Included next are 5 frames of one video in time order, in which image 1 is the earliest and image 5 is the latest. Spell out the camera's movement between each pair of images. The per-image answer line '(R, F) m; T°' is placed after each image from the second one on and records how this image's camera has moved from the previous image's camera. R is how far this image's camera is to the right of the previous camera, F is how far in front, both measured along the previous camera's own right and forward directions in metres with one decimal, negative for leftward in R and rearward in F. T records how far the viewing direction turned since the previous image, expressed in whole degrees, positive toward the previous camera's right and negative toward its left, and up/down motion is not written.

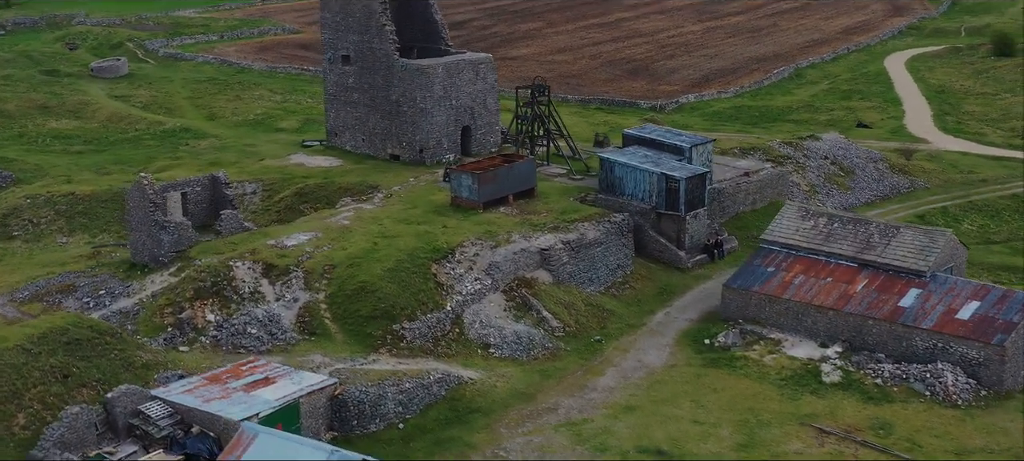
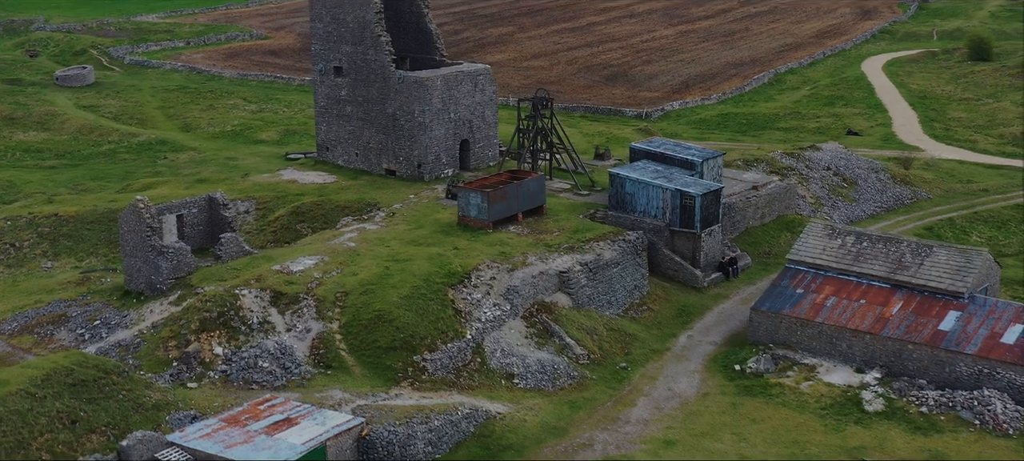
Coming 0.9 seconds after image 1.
(-1.6, +1.3) m; +2°
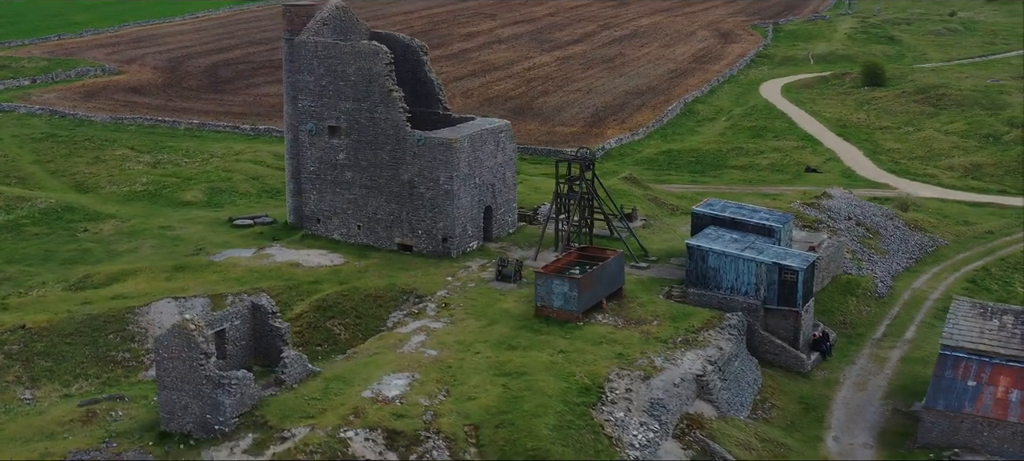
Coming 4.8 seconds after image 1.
(-7.0, +5.3) m; +10°
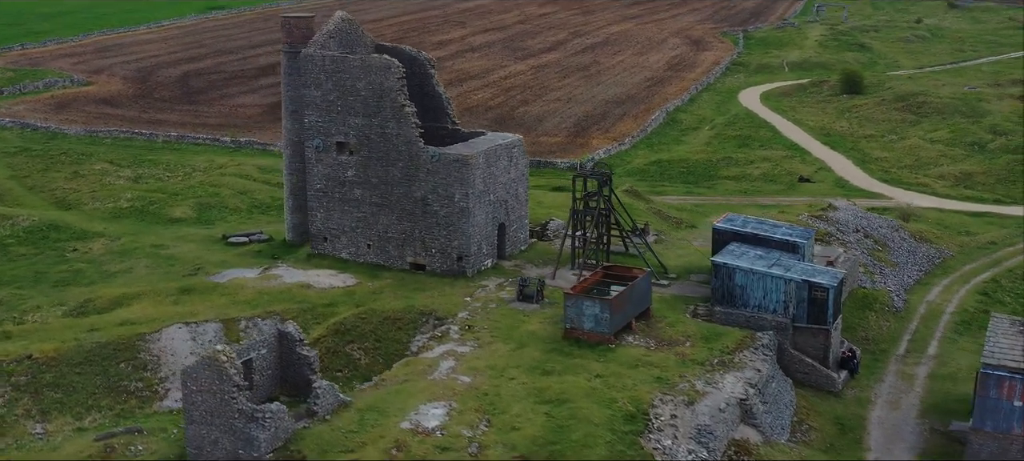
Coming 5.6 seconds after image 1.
(-1.7, +0.8) m; +2°
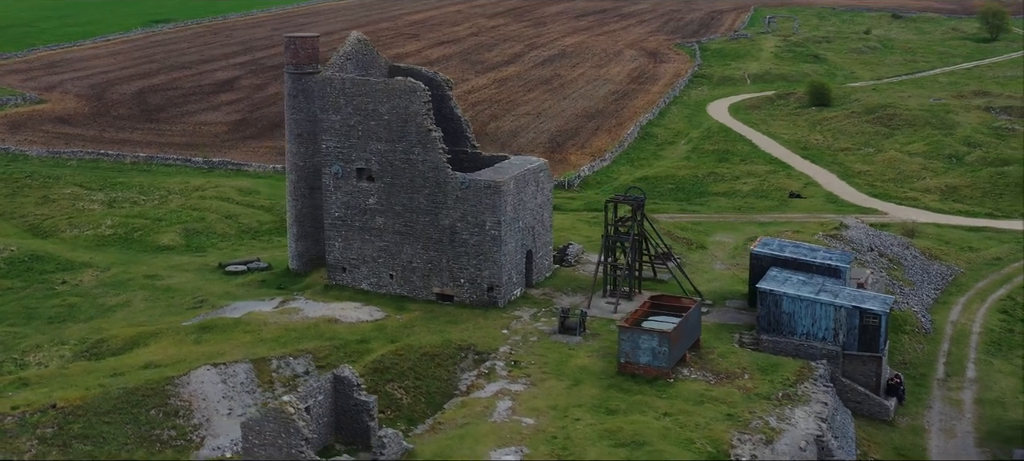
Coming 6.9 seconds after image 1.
(-2.7, +1.2) m; +3°
